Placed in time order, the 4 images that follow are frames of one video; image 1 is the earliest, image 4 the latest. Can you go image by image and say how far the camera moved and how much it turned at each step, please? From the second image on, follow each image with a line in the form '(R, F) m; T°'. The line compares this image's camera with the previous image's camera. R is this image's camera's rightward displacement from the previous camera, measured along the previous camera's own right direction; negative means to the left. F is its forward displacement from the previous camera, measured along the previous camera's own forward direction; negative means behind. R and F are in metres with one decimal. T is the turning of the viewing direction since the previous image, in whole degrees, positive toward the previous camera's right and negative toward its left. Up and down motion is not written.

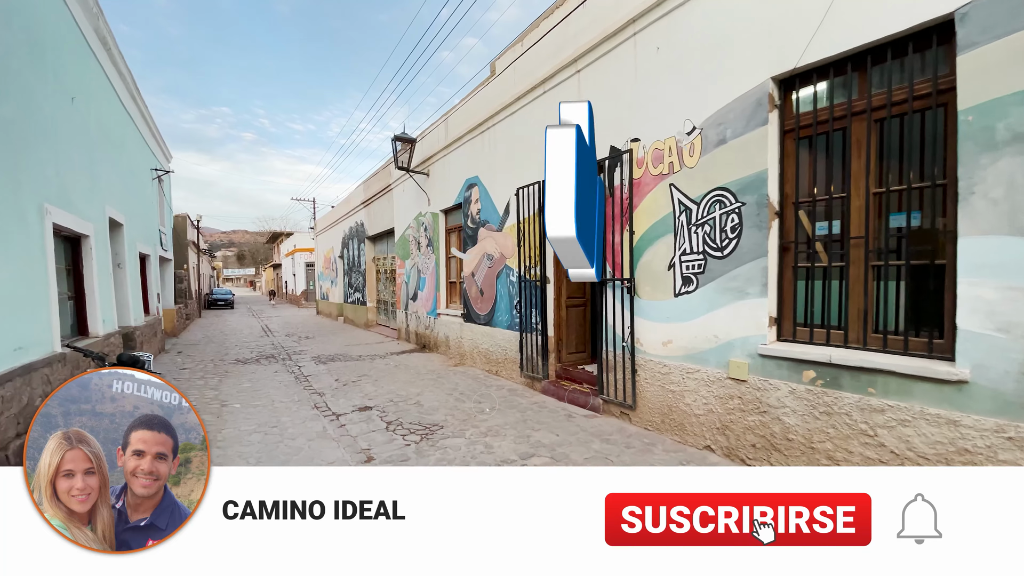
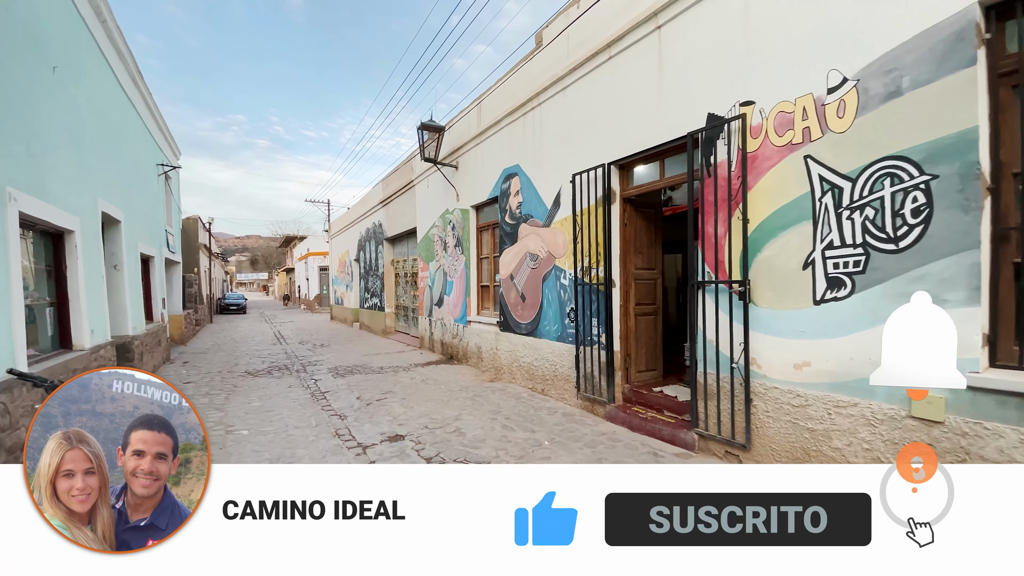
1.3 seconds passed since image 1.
(-0.5, +1.0) m; -1°
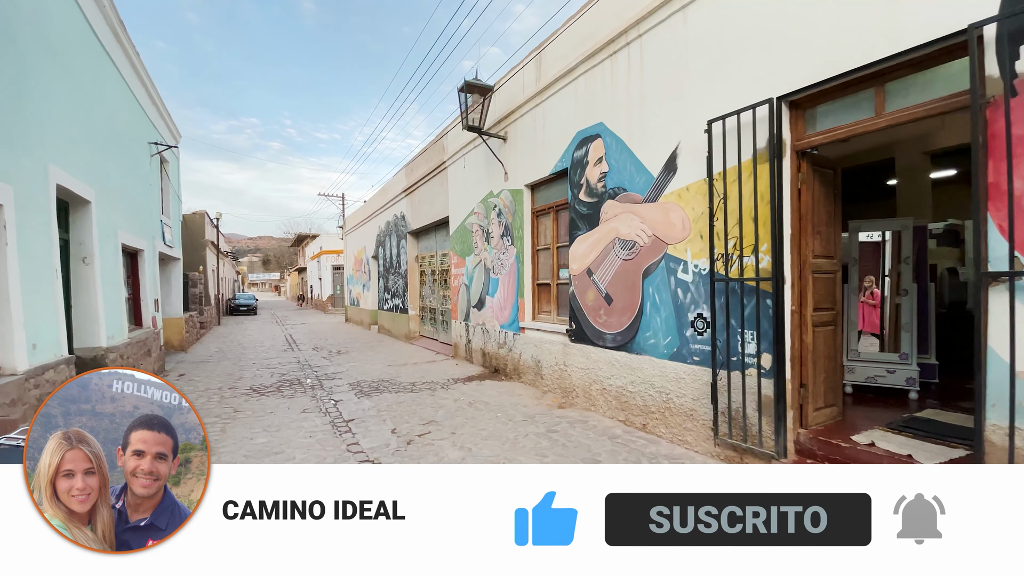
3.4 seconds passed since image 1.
(-0.8, +1.6) m; -1°
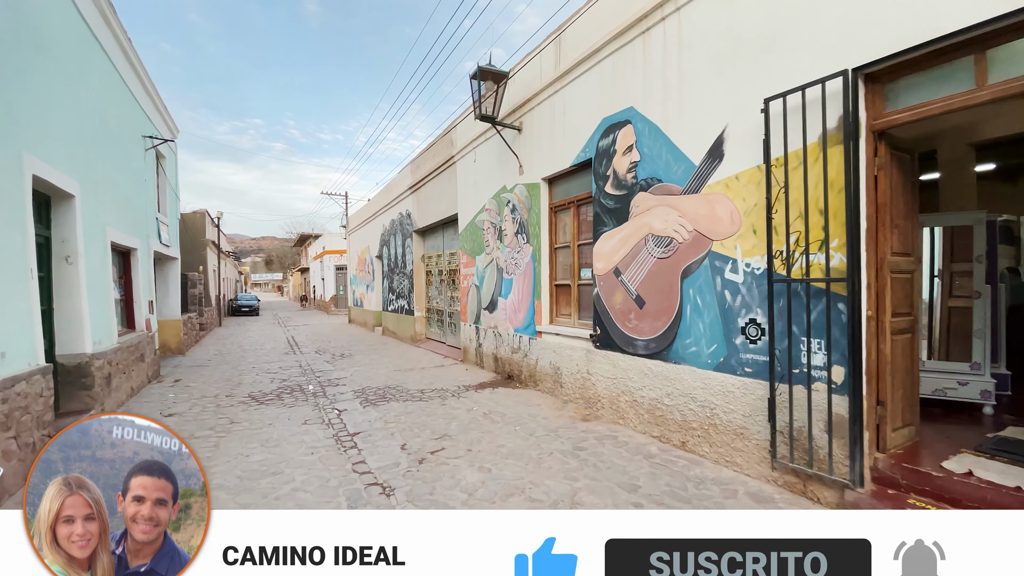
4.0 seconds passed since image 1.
(-0.2, +0.4) m; 0°
